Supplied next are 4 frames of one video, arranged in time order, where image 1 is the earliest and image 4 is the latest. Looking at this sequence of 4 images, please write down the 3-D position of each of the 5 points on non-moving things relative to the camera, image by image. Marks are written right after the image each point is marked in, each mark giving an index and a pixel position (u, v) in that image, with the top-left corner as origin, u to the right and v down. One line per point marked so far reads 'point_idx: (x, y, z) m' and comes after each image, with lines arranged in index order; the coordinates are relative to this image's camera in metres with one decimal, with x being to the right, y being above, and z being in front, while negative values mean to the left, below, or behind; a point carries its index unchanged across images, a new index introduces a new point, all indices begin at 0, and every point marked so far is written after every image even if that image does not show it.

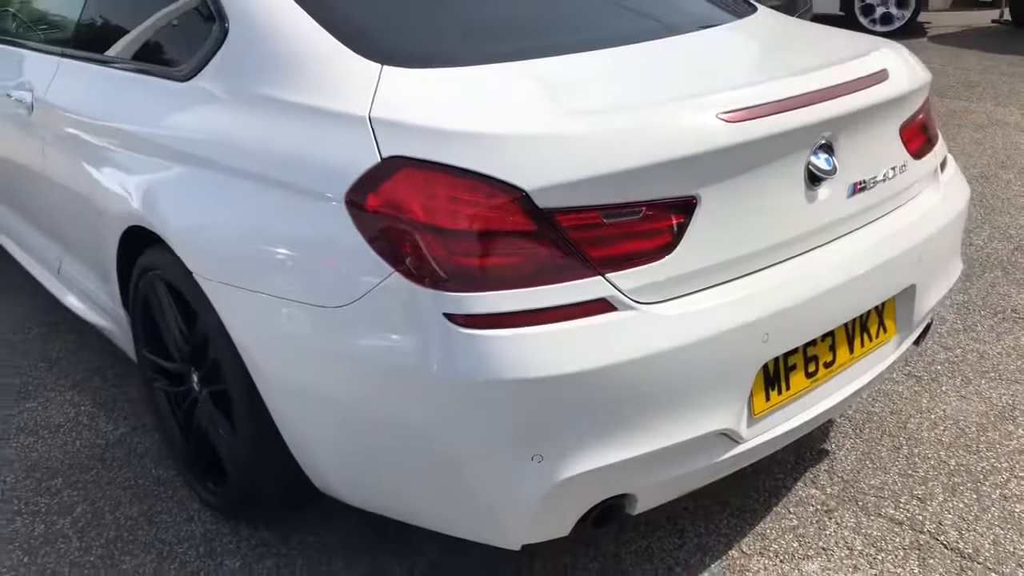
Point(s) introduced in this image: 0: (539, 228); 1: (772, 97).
0: (0.0, +0.1, +1.7) m
1: (+0.5, +0.4, +2.0) m
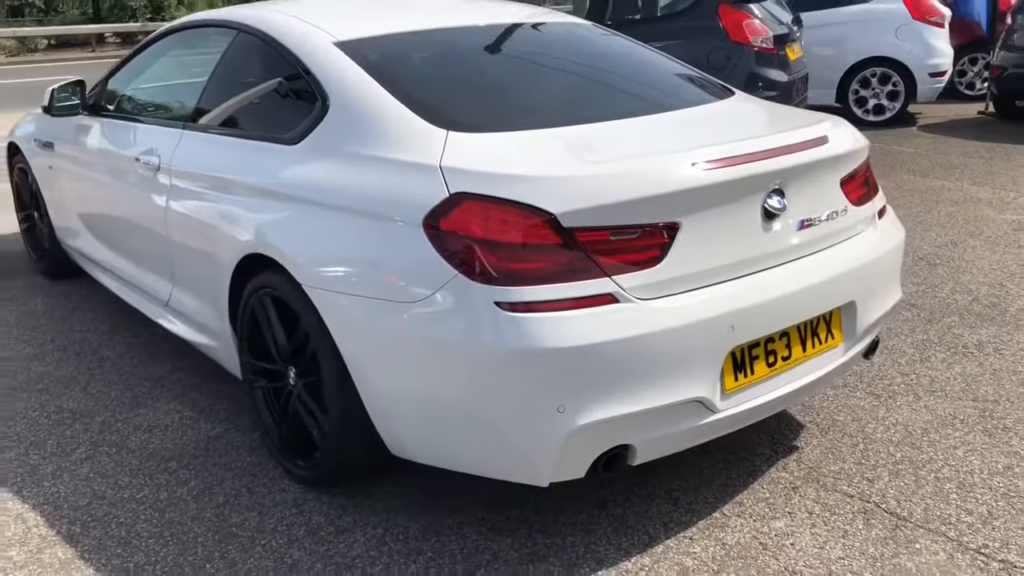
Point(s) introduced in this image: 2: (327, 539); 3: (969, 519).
0: (+0.1, +0.1, +2.4) m
1: (+0.6, +0.4, +2.6) m
2: (-0.5, -0.7, +2.8) m
3: (+1.3, -0.7, +2.8) m
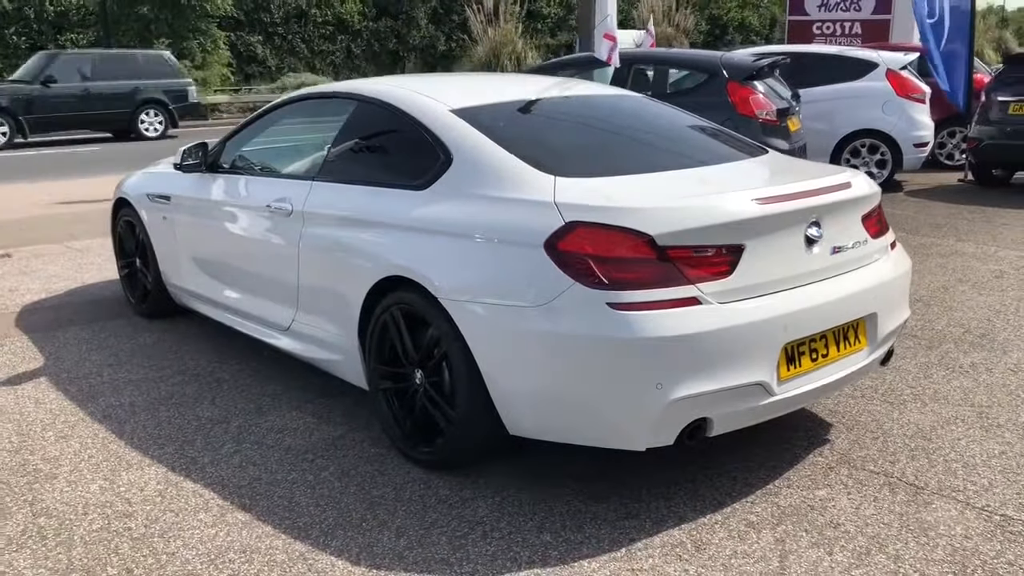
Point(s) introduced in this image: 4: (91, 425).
0: (+0.5, +0.1, +3.1) m
1: (+0.9, +0.3, +3.4) m
2: (-0.2, -0.8, +3.4) m
3: (+1.7, -0.7, +3.5) m
4: (-1.8, -0.6, +4.2) m
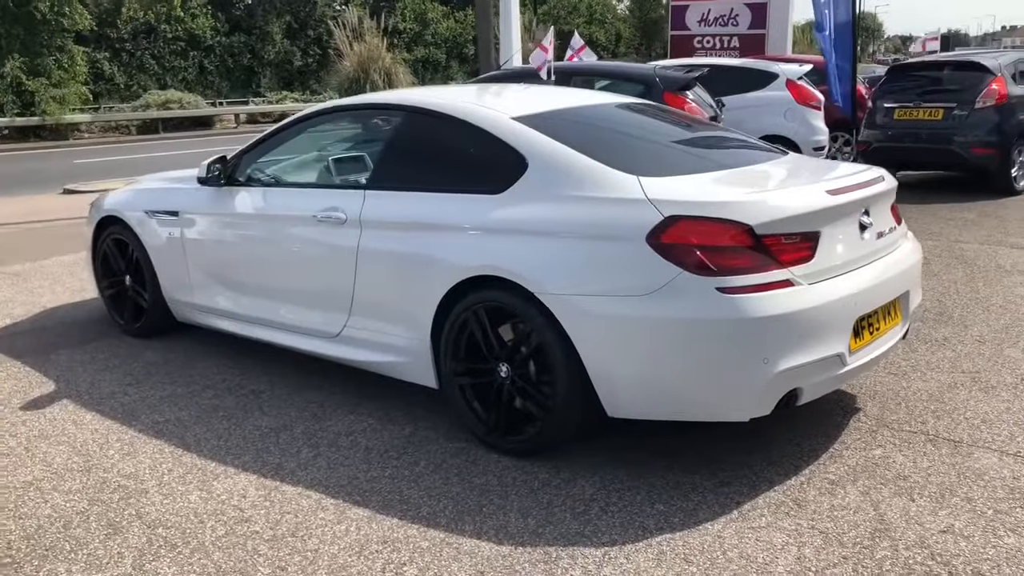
0: (+0.9, +0.2, +3.4) m
1: (+1.3, +0.4, +3.8) m
2: (+0.2, -0.7, +3.6) m
3: (+2.0, -0.6, +4.0) m
4: (-1.6, -0.7, +4.2) m
